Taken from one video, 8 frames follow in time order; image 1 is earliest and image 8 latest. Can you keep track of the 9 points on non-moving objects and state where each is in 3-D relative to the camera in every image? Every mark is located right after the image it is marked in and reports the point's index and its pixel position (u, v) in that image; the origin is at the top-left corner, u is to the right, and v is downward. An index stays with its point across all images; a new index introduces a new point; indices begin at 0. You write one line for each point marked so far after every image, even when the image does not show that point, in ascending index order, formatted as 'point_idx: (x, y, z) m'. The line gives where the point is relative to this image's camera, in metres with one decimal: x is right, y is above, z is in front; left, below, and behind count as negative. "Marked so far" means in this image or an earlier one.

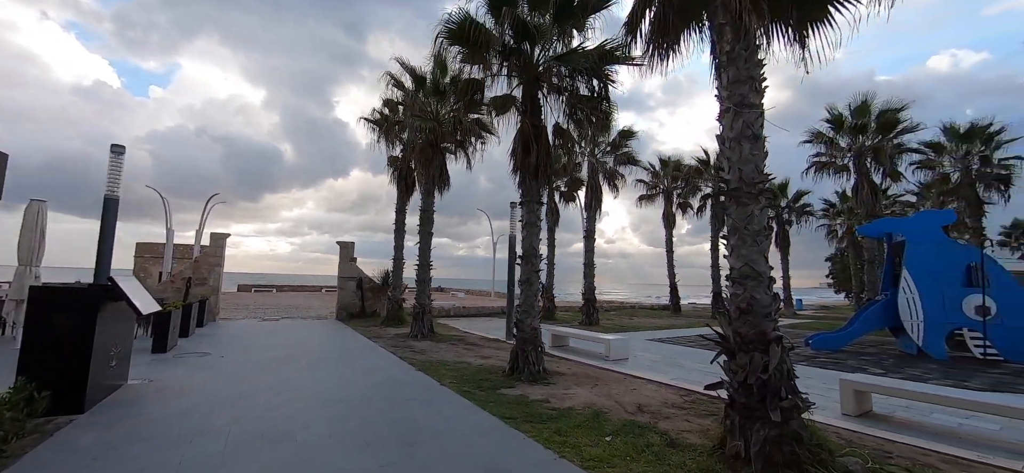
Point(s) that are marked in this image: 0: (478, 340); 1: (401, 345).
0: (-0.8, -2.6, +10.4) m
1: (-2.6, -2.5, +9.9) m
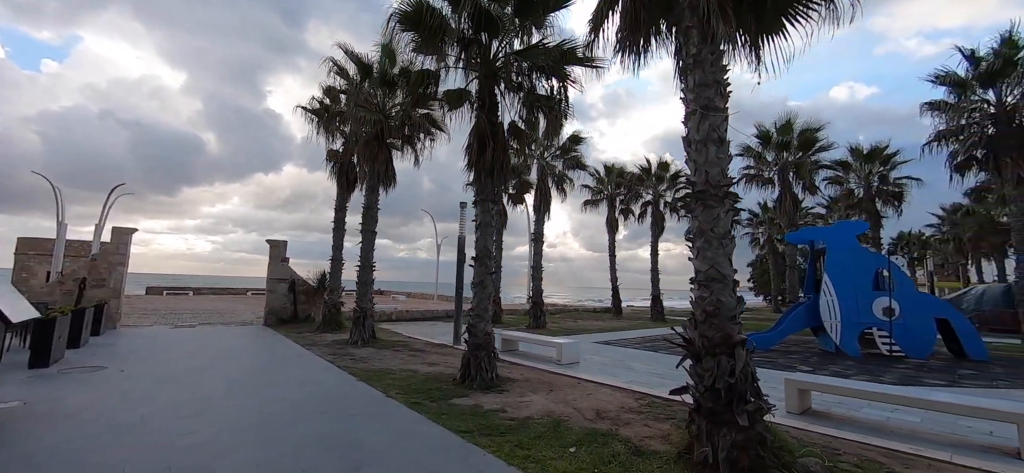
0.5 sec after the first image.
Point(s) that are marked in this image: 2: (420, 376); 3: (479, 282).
0: (-2.1, -2.6, +9.9) m
1: (-3.8, -2.5, +9.1) m
2: (-1.5, -2.3, +6.9) m
3: (-0.5, -0.7, +6.7) m
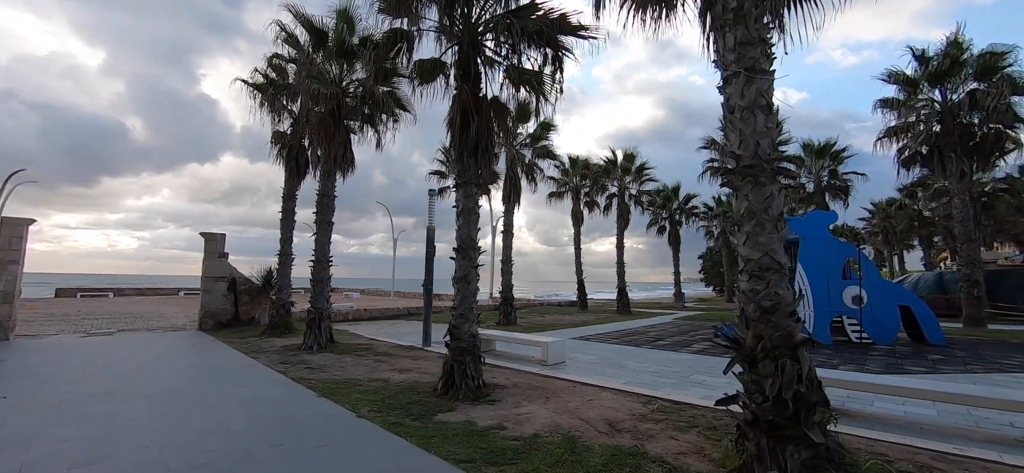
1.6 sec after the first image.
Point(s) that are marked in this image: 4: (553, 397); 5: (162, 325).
0: (-2.6, -2.4, +8.8) m
1: (-4.2, -2.3, +7.9) m
2: (-1.7, -2.2, +6.0) m
3: (-0.7, -0.5, +5.8) m
4: (+0.6, -2.1, +5.6) m
5: (-11.8, -3.0, +14.1) m
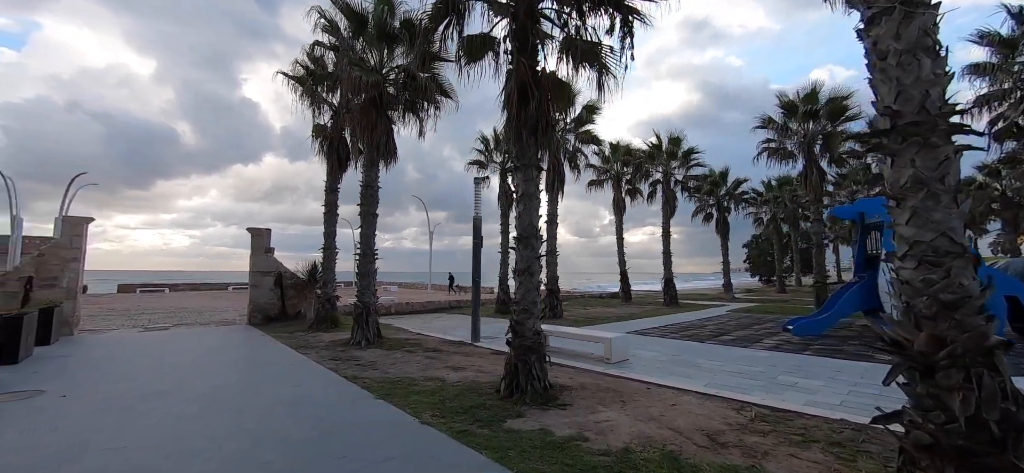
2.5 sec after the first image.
0: (-1.4, -2.2, +8.5) m
1: (-3.1, -2.2, +7.7) m
2: (-0.8, -2.0, +5.6) m
3: (+0.2, -0.4, +5.3) m
4: (+1.4, -2.0, +5.0) m
5: (-10.3, -2.8, +14.4) m
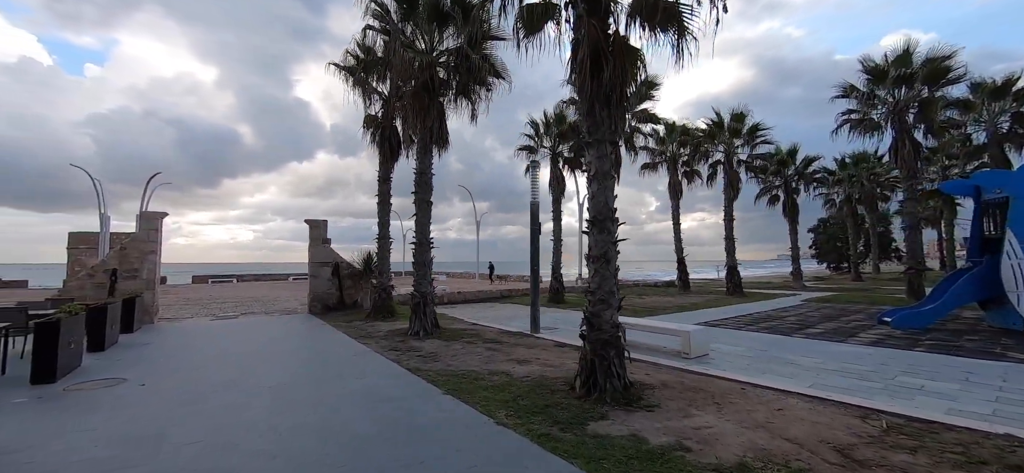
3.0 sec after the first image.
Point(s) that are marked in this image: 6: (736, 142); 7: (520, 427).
0: (-0.2, -2.0, +8.2) m
1: (-2.0, -2.0, +7.5) m
2: (+0.1, -1.8, +5.2) m
3: (+1.0, -0.2, +4.8) m
4: (+2.2, -1.7, +4.4) m
5: (-8.4, -2.6, +15.0) m
6: (+10.0, +4.2, +18.7) m
7: (+0.1, -1.7, +3.9) m
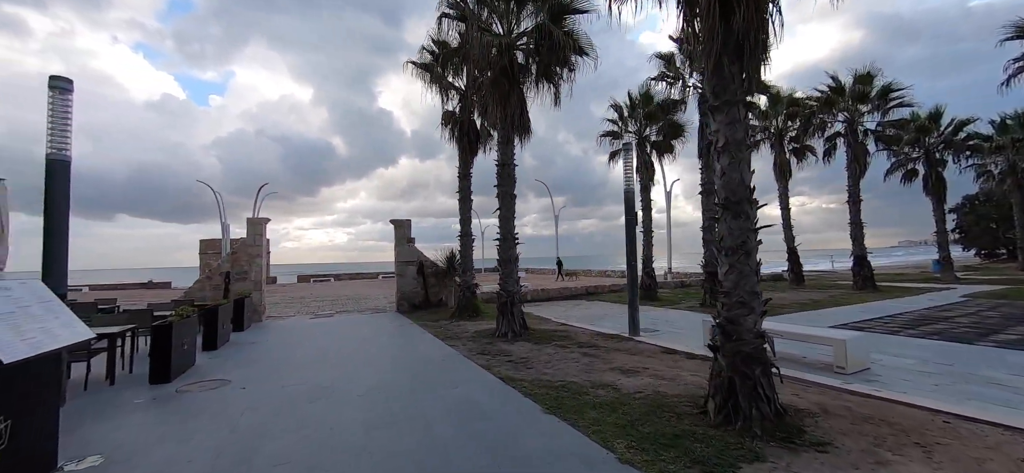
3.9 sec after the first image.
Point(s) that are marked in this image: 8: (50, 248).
0: (+1.5, -1.8, +7.4) m
1: (-0.3, -1.9, +7.1) m
2: (+1.3, -1.7, +4.4) m
3: (+2.0, -0.1, +3.8) m
4: (+3.2, -1.6, +3.2) m
5: (-5.3, -2.6, +15.5) m
6: (+13.2, +4.8, +15.9) m
7: (+1.0, -1.7, +3.1) m
8: (-5.0, -0.1, +4.5) m
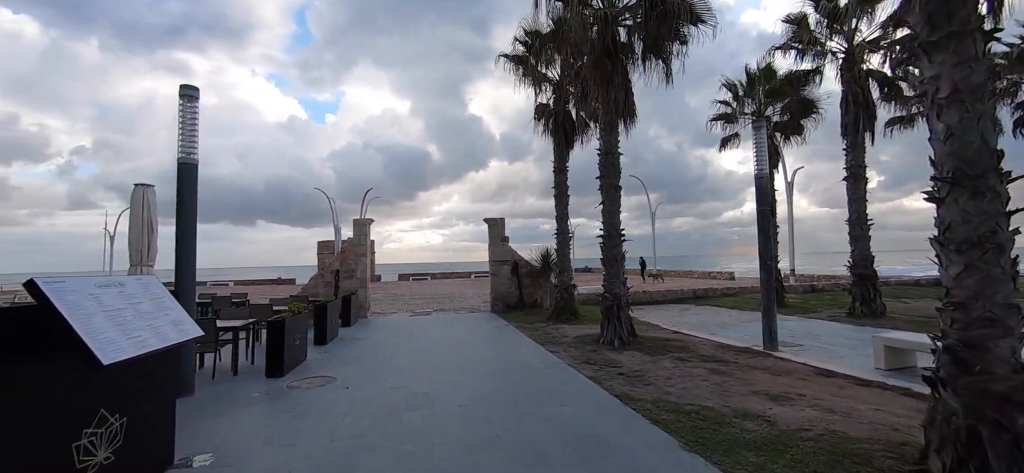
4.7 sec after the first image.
0: (+3.1, -1.7, +6.2) m
1: (+1.3, -1.8, +6.3) m
2: (+2.3, -1.6, +3.3) m
3: (+2.9, 0.0, +2.6) m
4: (+4.0, -1.5, +1.8) m
5: (-1.8, -2.6, +15.6) m
6: (+16.3, +5.0, +12.1) m
7: (+1.8, -1.6, +2.1) m
8: (-3.8, -0.1, +4.8) m
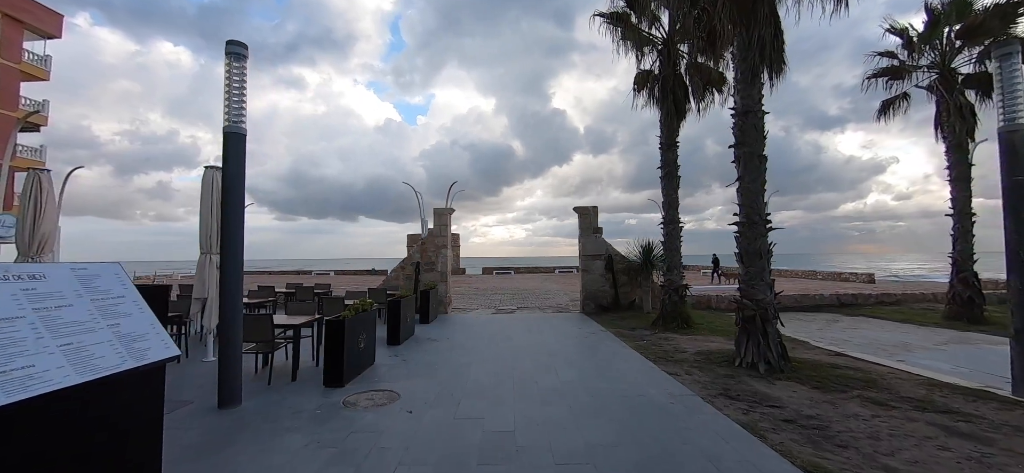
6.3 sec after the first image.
0: (+4.3, -1.6, +4.1) m
1: (+2.5, -1.7, +4.6) m
2: (+2.9, -1.5, +1.5) m
3: (+3.4, +0.1, +0.6) m
4: (+4.3, -1.4, -0.4) m
5: (+1.3, -2.3, +14.3) m
6: (+18.4, +5.2, +7.3) m
7: (+2.2, -1.5, +0.4) m
8: (-2.8, +0.1, +4.1) m
